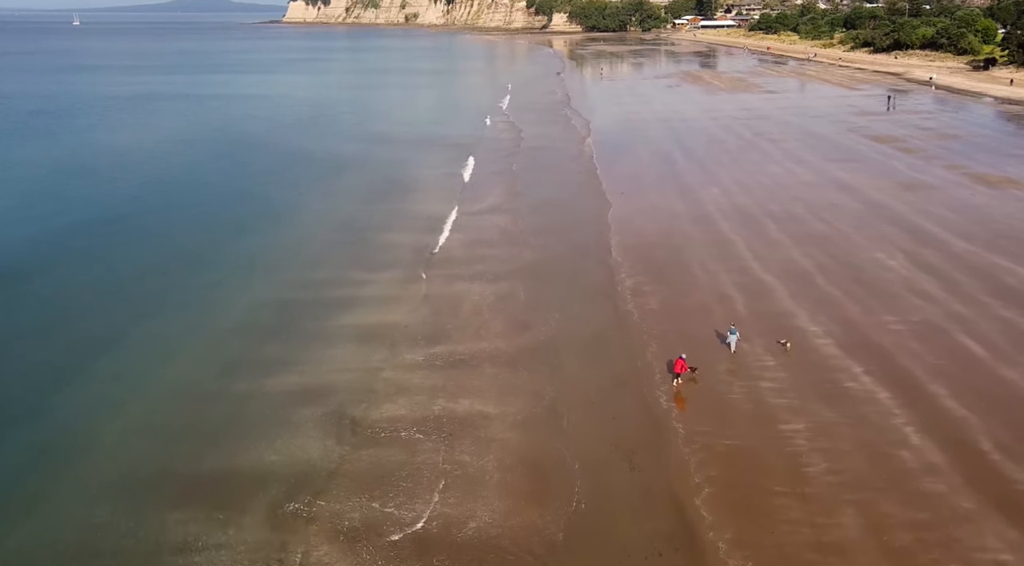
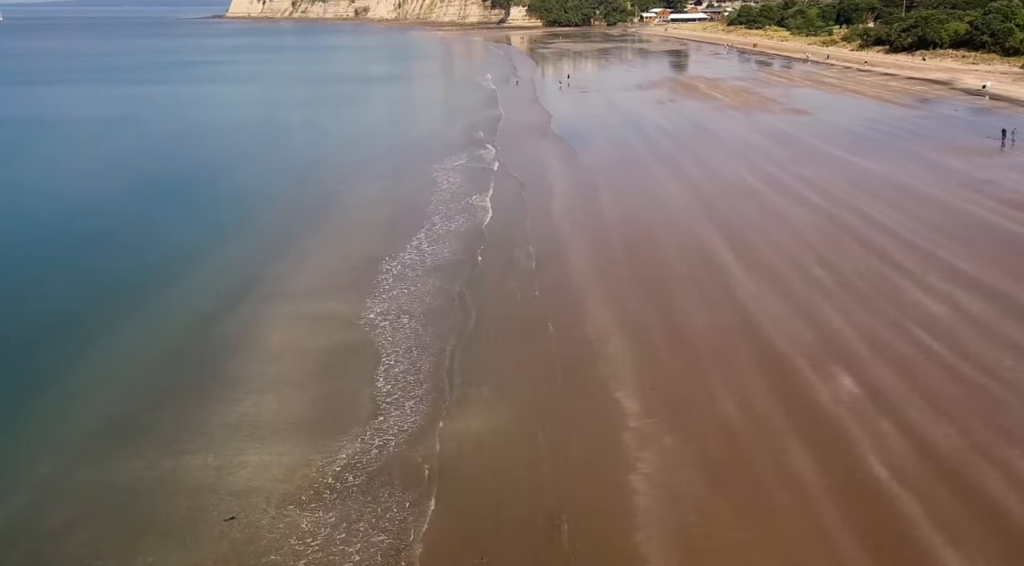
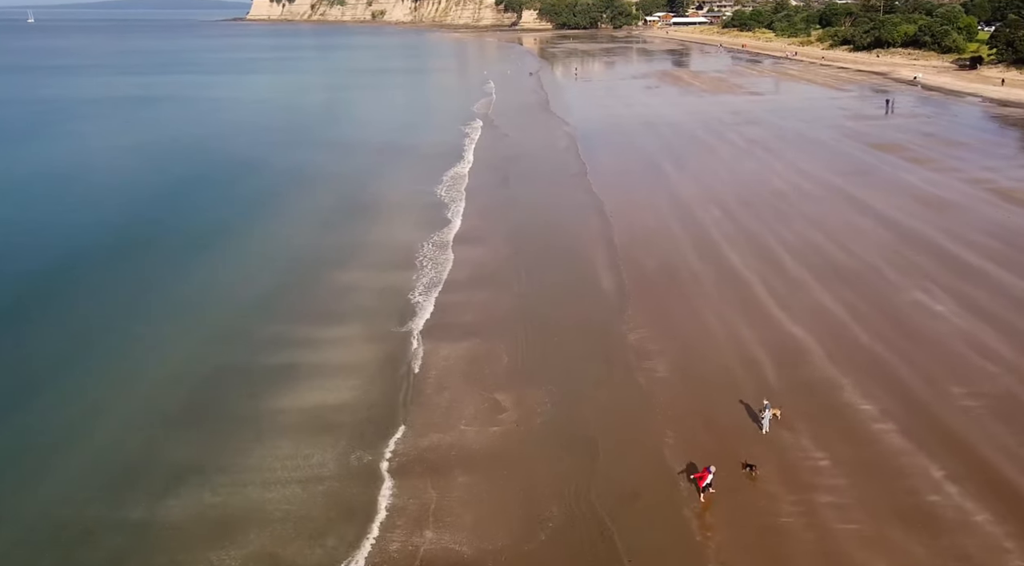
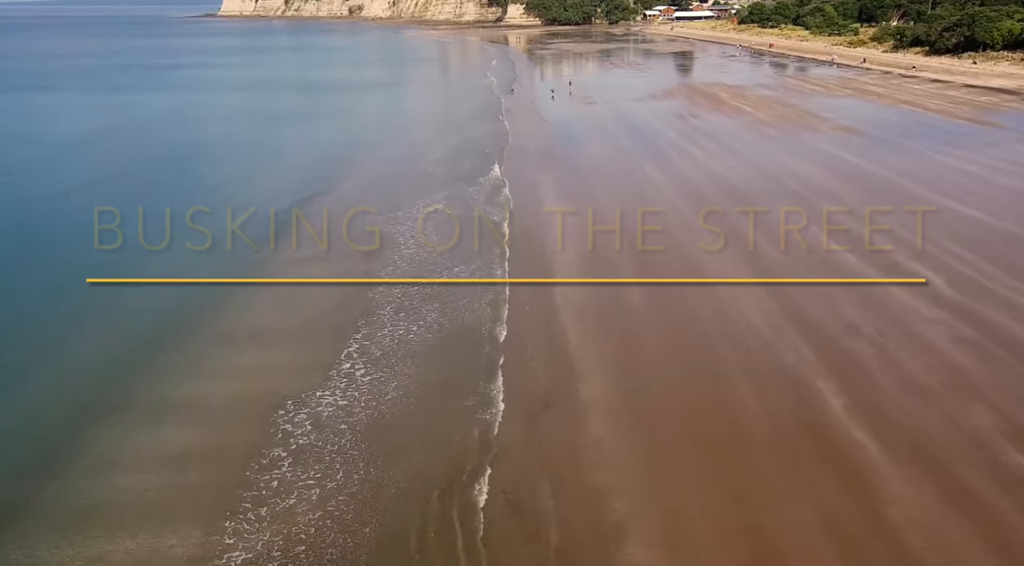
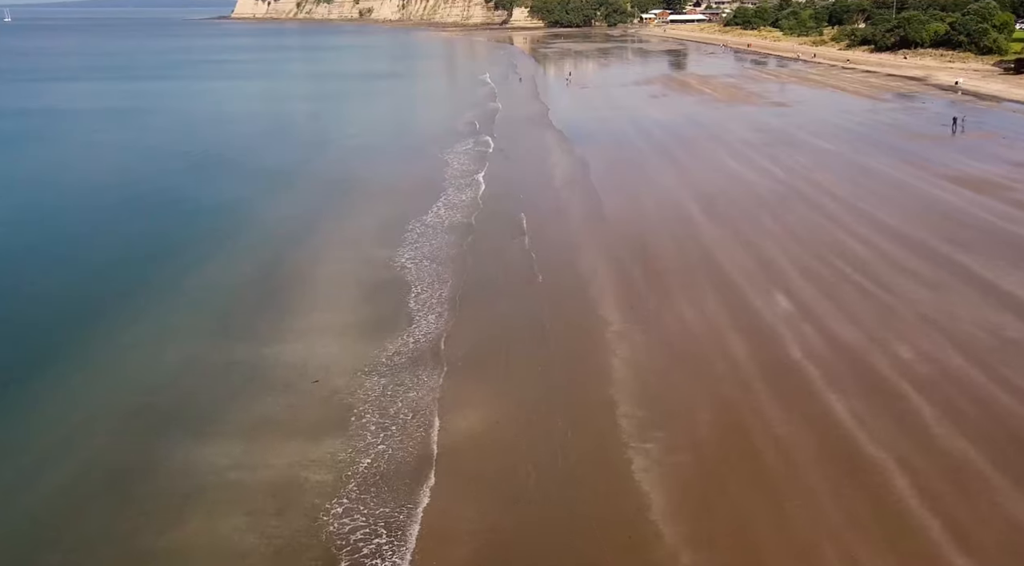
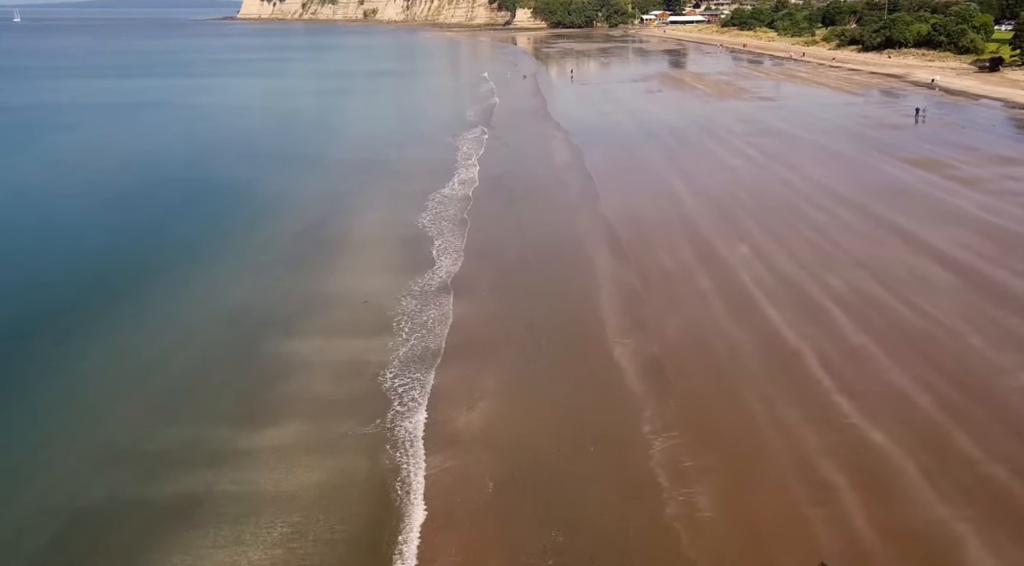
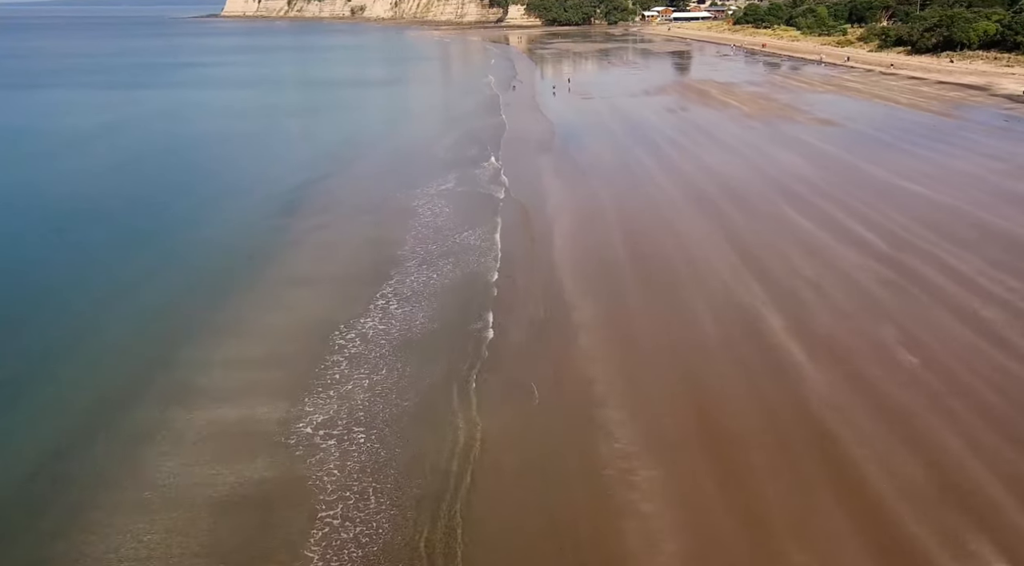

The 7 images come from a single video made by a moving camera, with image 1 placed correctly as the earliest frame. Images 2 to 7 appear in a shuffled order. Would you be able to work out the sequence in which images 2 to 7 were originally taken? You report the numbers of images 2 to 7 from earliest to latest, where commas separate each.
3, 6, 5, 2, 7, 4
